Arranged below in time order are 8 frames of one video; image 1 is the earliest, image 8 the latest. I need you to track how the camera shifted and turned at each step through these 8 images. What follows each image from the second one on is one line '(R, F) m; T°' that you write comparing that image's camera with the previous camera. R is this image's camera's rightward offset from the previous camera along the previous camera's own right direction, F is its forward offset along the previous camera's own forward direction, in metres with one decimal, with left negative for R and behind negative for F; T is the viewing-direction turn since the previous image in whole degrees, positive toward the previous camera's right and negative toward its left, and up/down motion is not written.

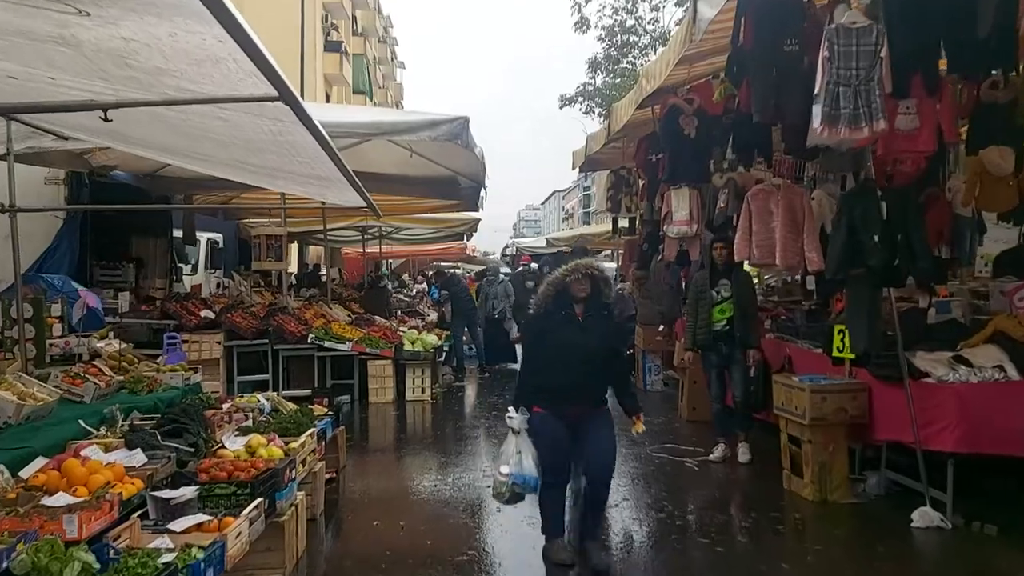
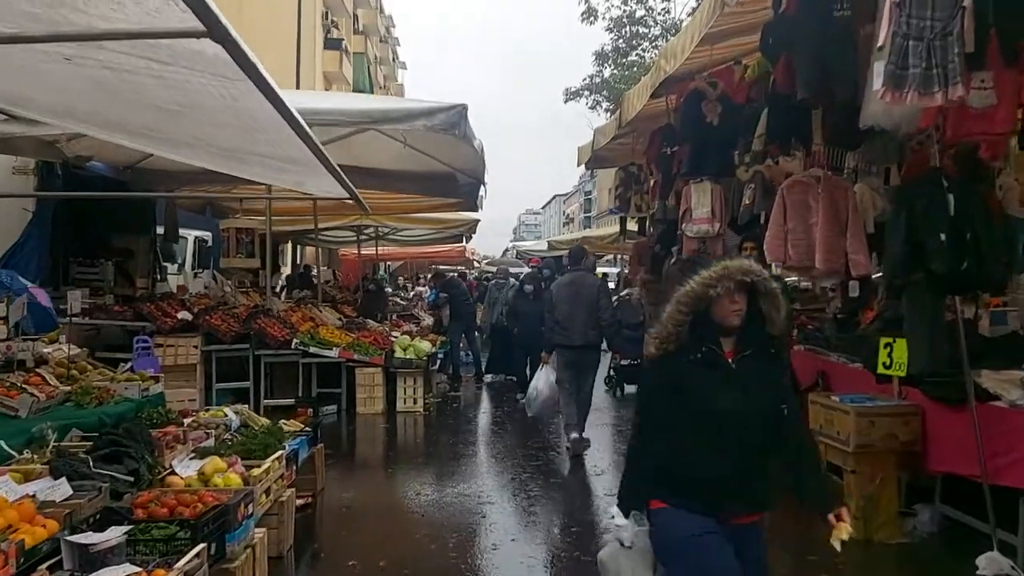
(0.0, +0.8) m; 0°
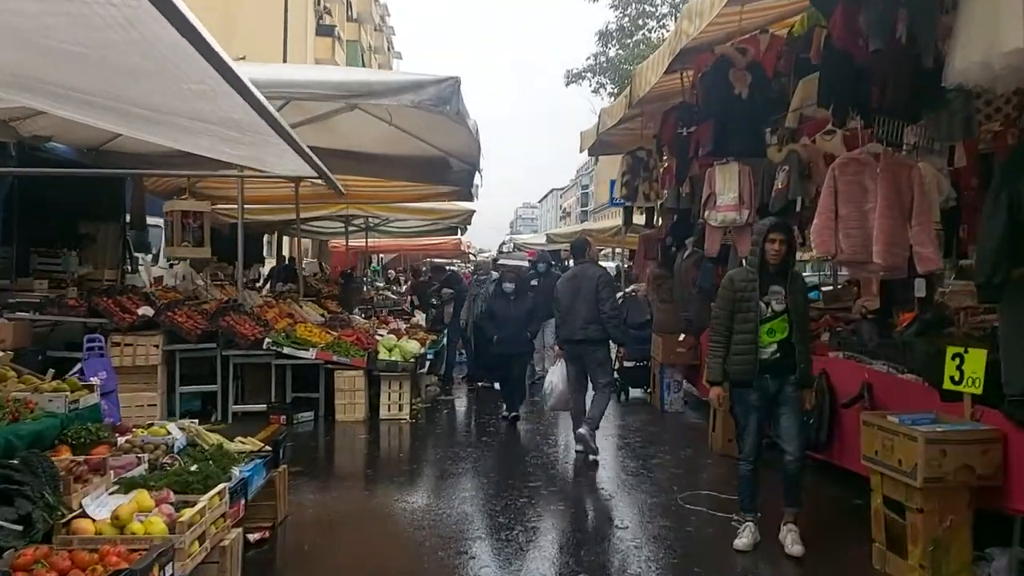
(0.0, +1.0) m; 0°
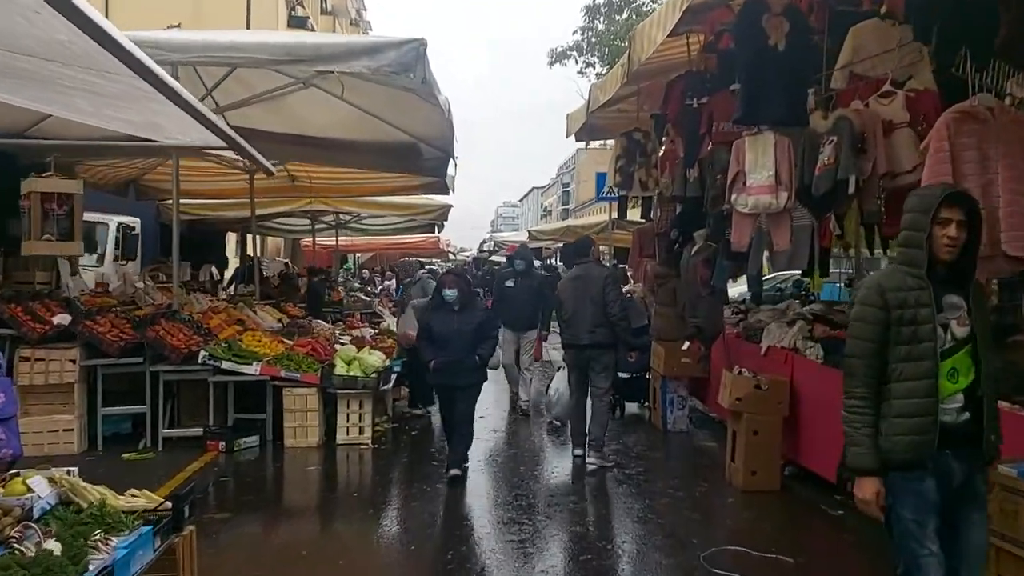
(0.0, +1.3) m; +1°
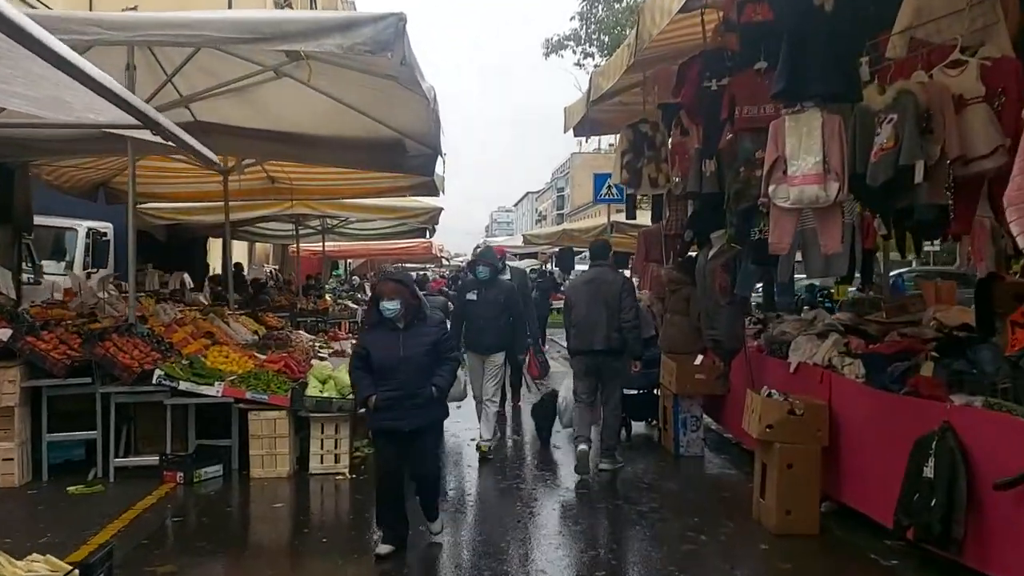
(0.0, +0.9) m; 0°
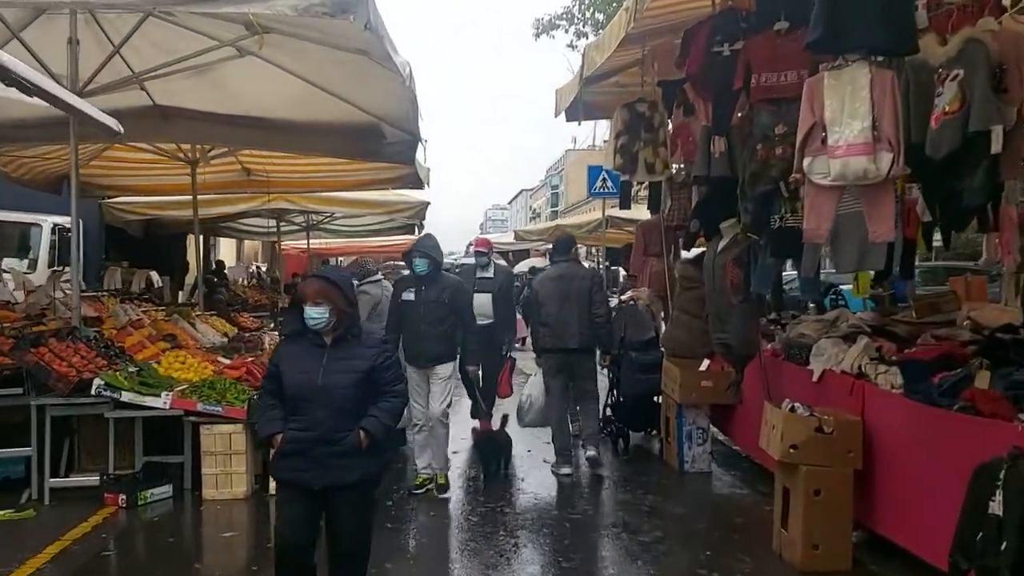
(+0.1, +0.8) m; 0°
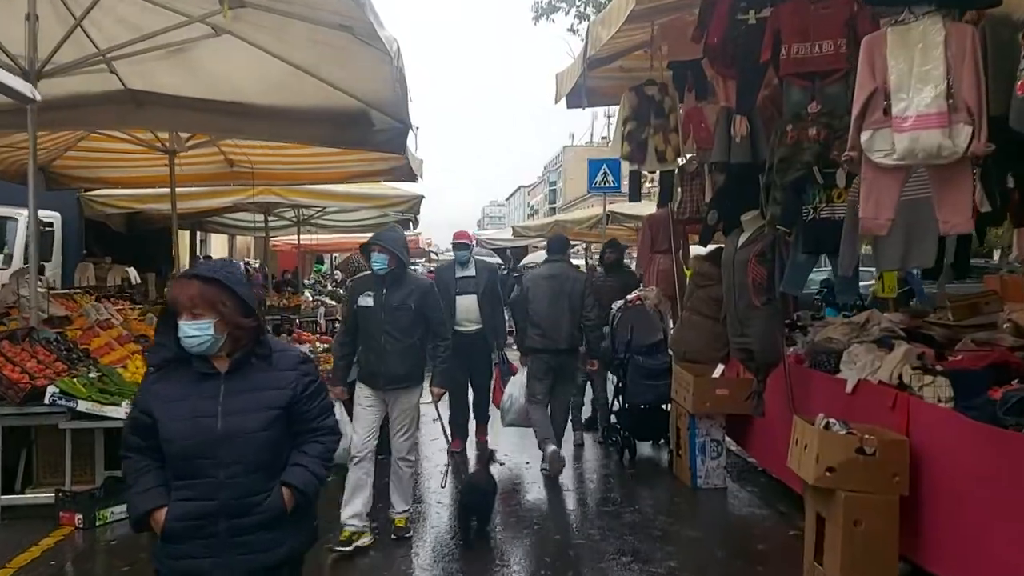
(0.0, +0.6) m; 0°
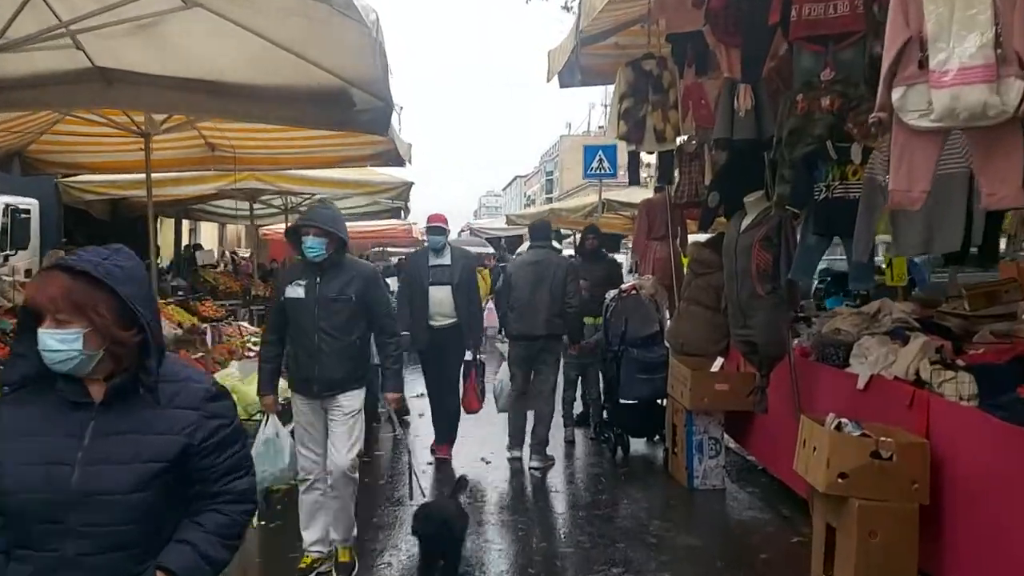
(+0.1, +0.4) m; 0°
